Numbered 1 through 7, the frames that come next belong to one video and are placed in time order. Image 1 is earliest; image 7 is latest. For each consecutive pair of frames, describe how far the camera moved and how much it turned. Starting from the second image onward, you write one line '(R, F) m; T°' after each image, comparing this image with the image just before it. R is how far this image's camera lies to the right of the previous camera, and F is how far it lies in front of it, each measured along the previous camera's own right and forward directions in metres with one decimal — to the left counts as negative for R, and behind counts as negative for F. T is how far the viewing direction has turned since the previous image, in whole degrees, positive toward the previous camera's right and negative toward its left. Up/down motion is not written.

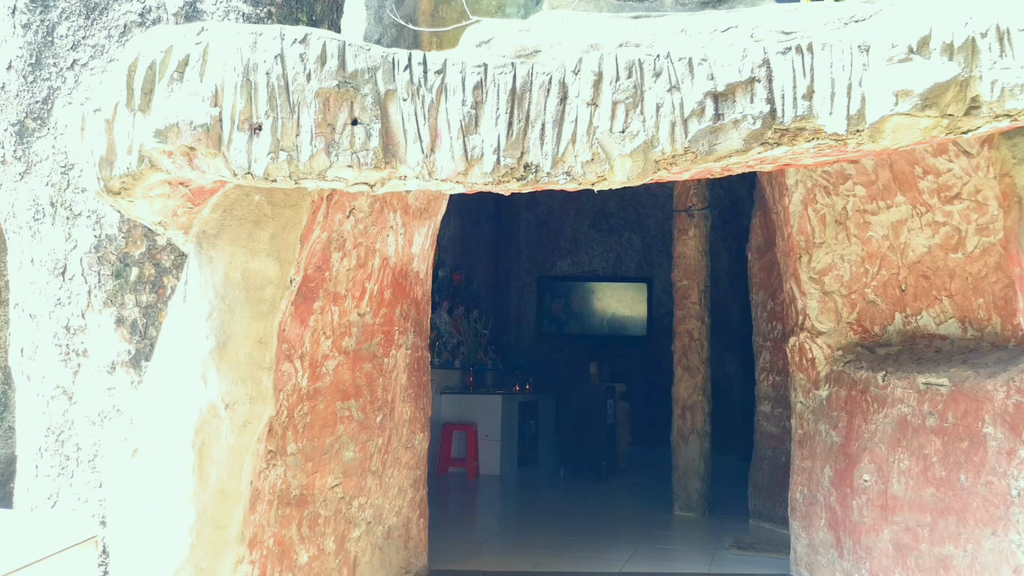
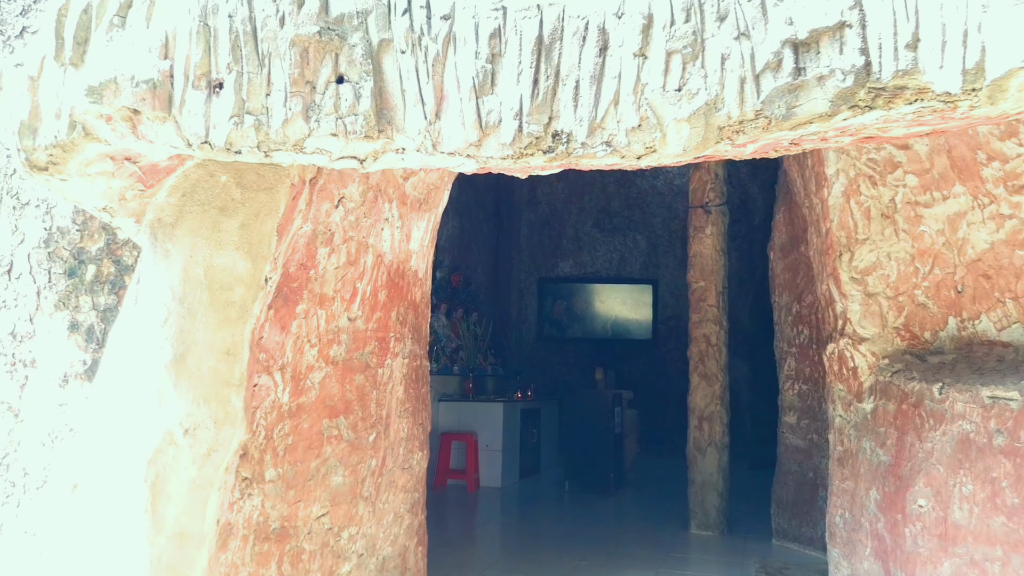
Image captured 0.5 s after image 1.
(-0.1, +0.4) m; 0°
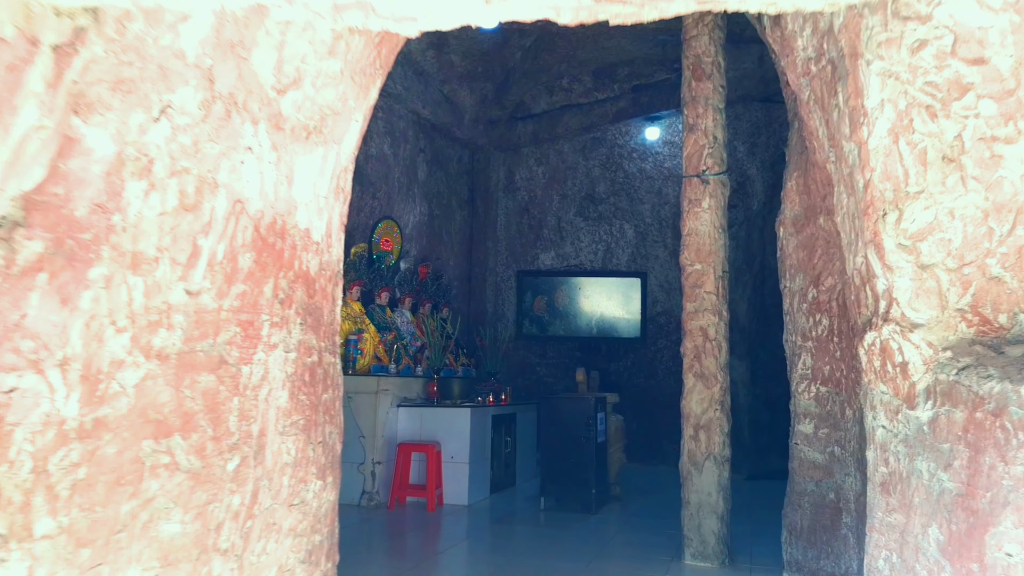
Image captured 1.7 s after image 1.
(+0.2, +0.8) m; +1°
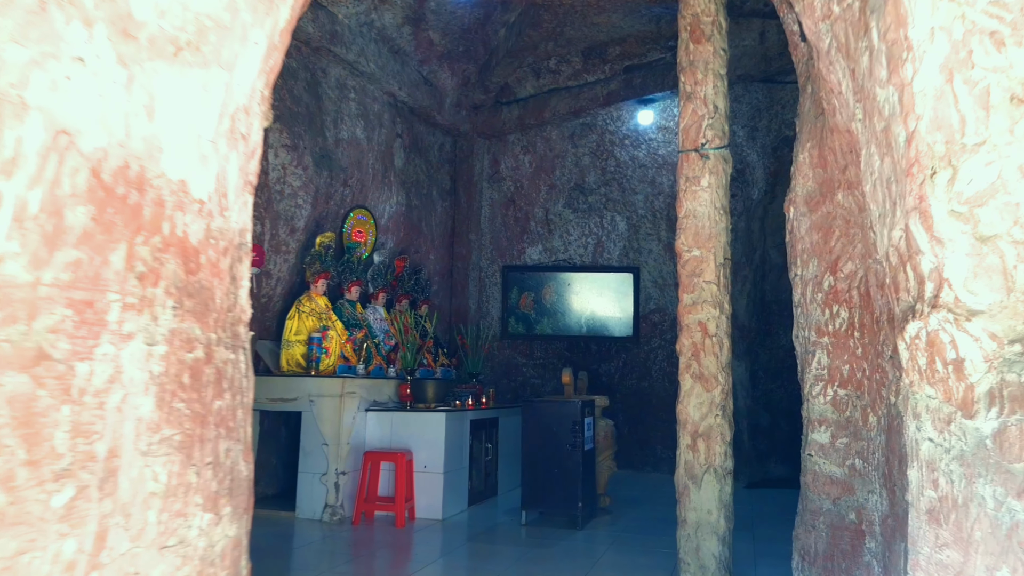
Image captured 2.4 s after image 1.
(+0.1, +0.5) m; 0°
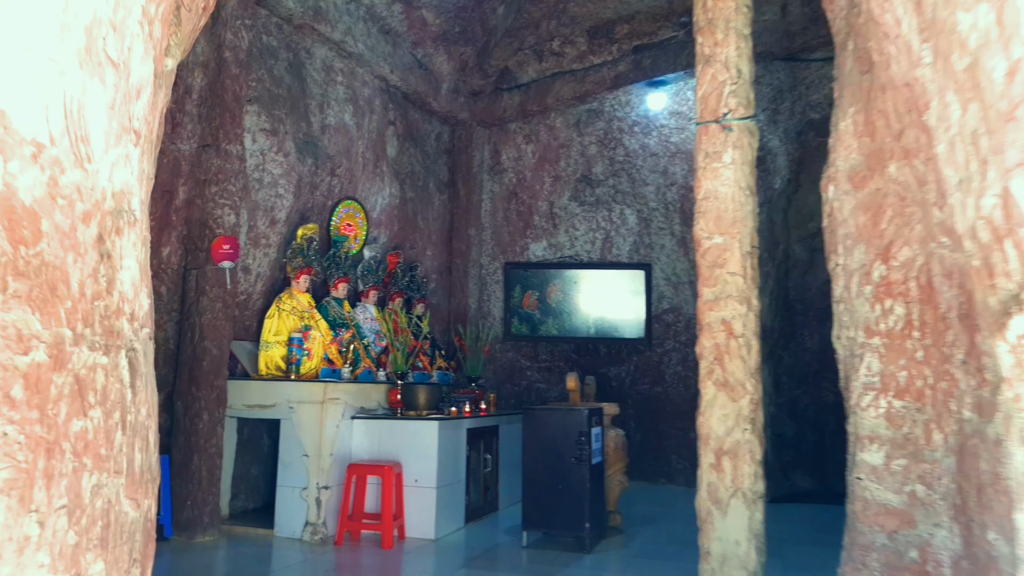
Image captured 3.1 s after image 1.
(+0.1, +0.5) m; -1°
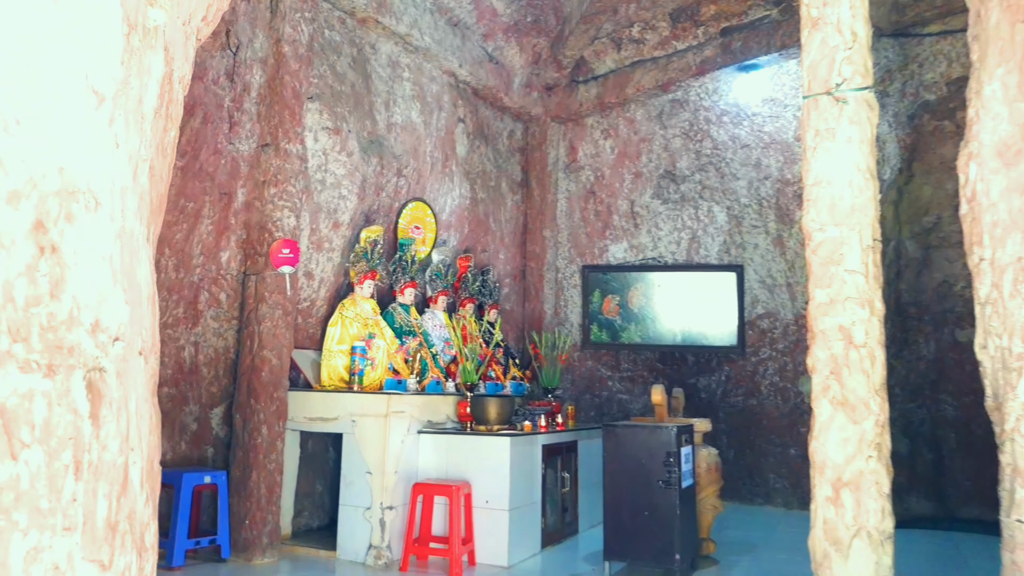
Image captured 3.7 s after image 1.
(0.0, +0.4) m; -6°
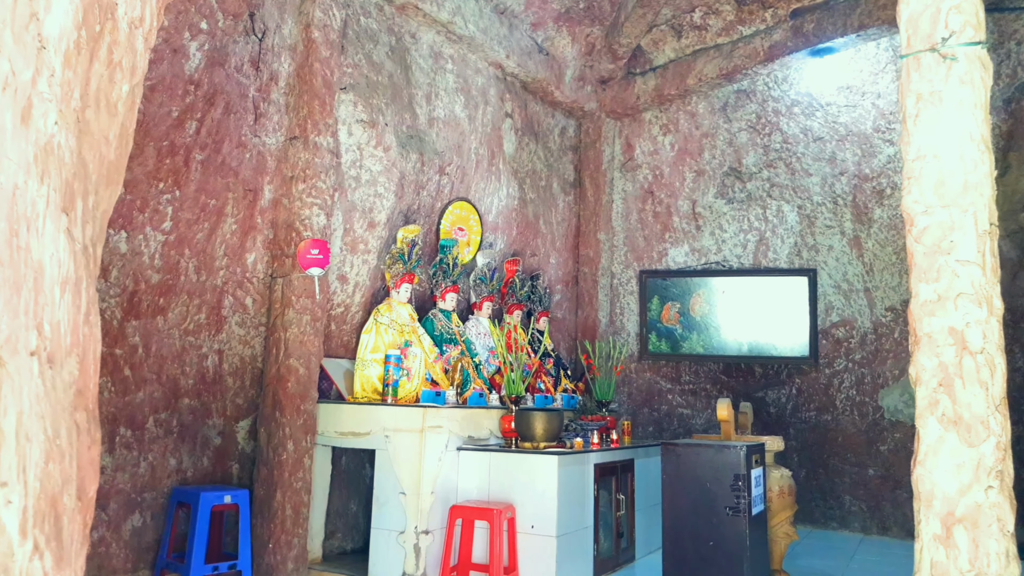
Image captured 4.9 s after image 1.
(+0.1, +0.4) m; -4°
